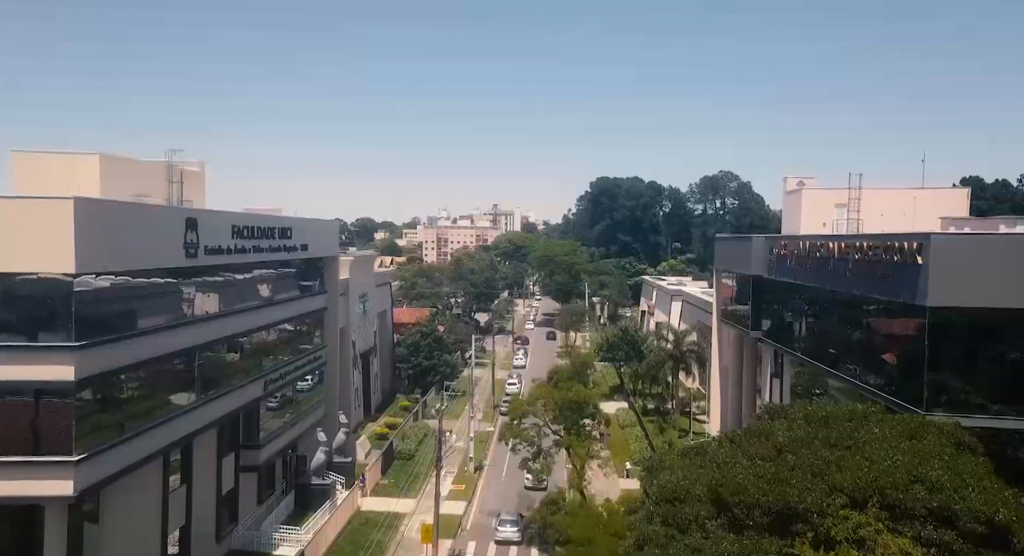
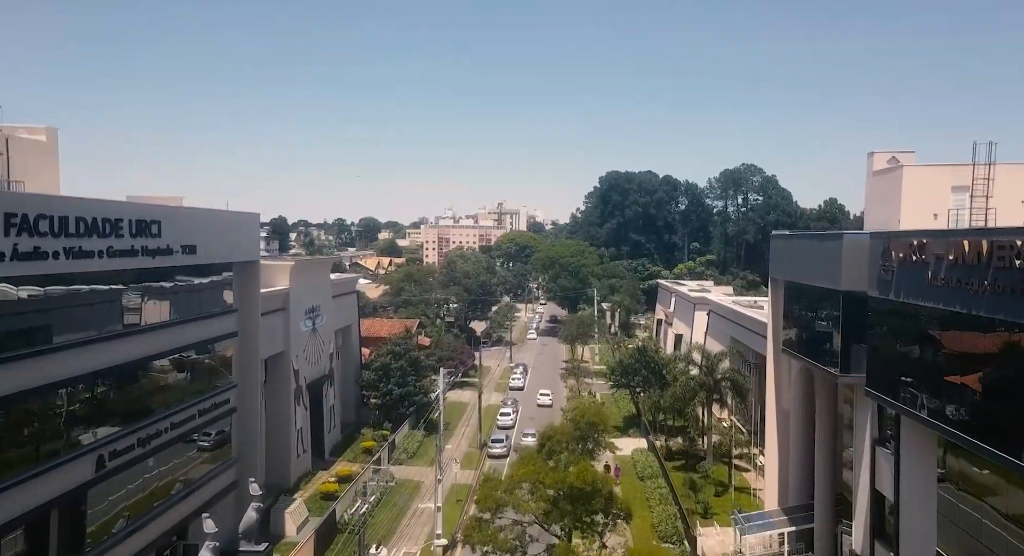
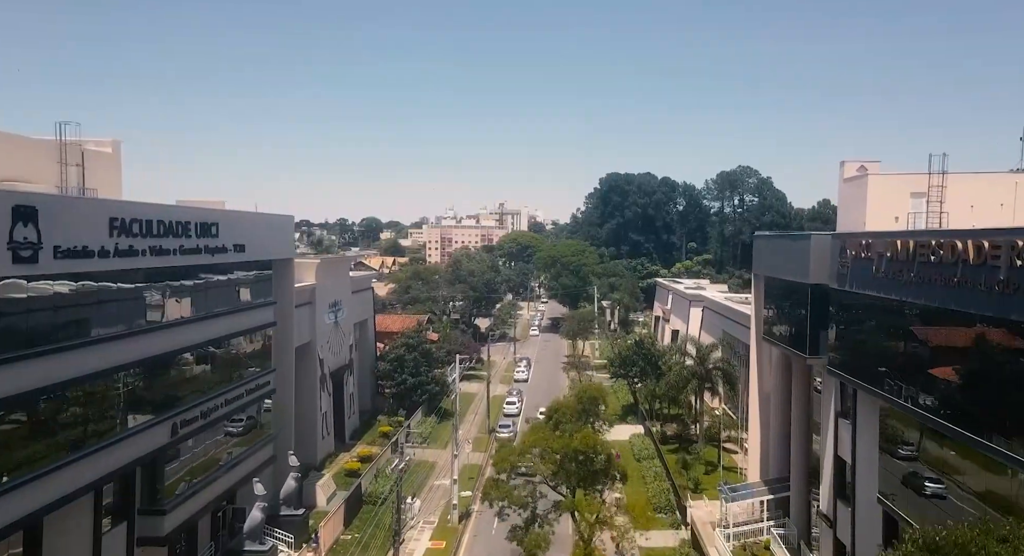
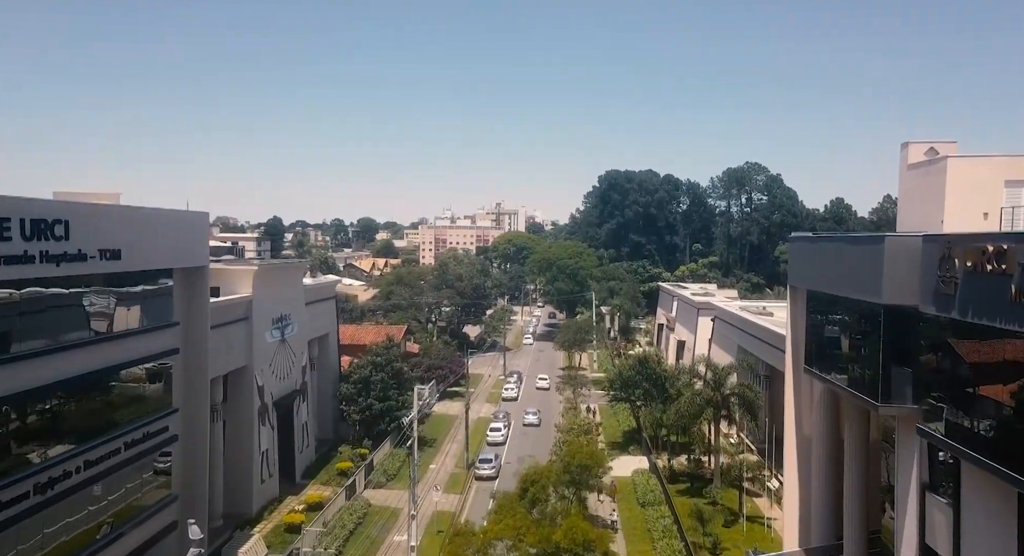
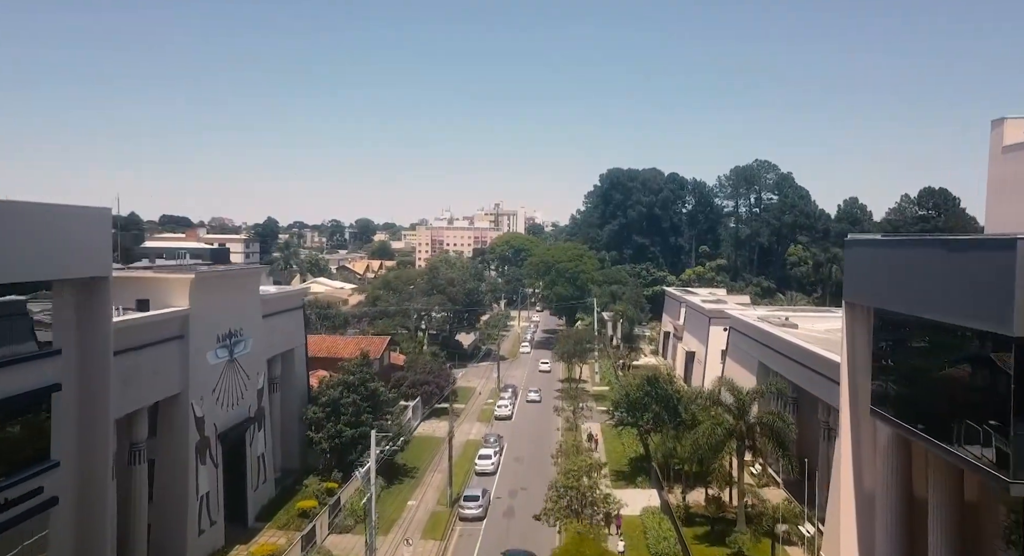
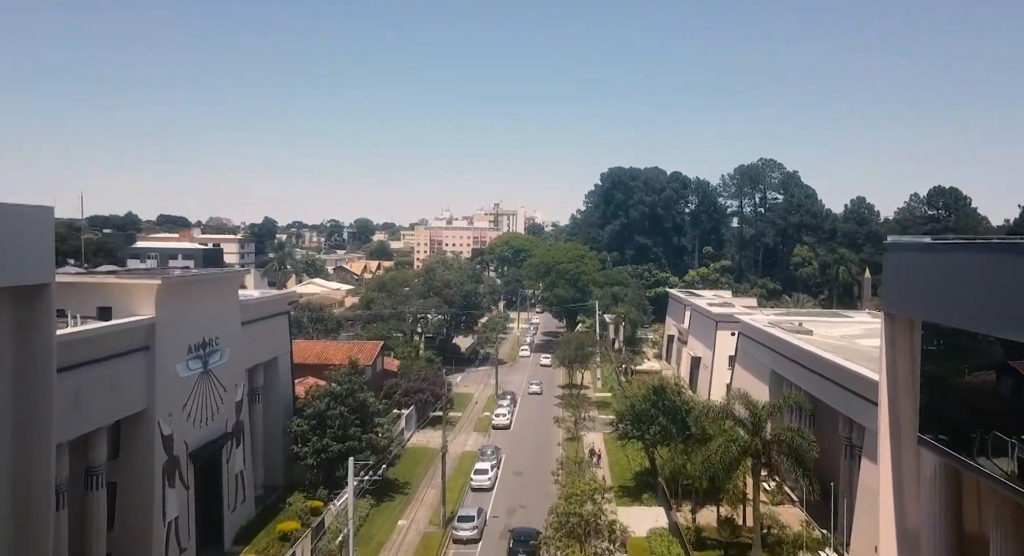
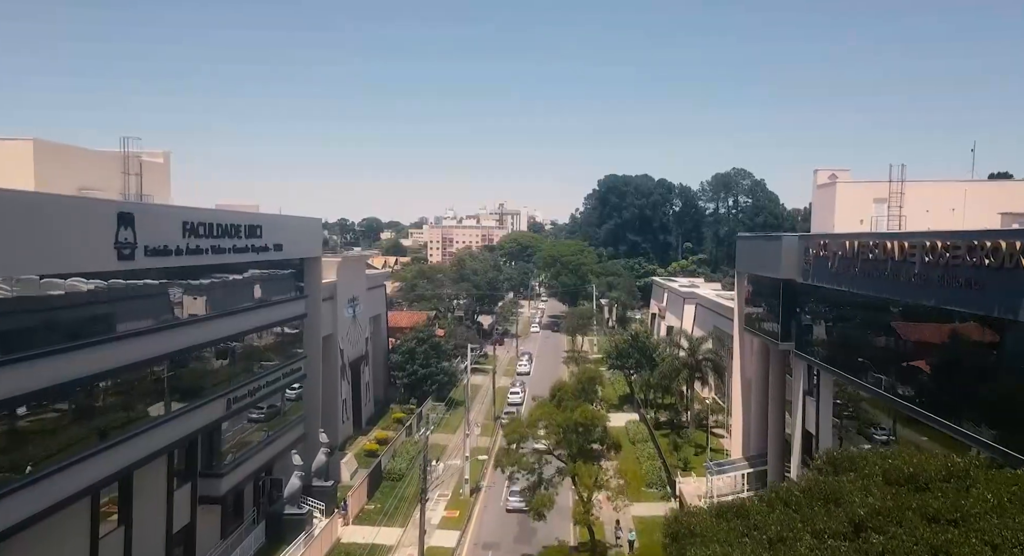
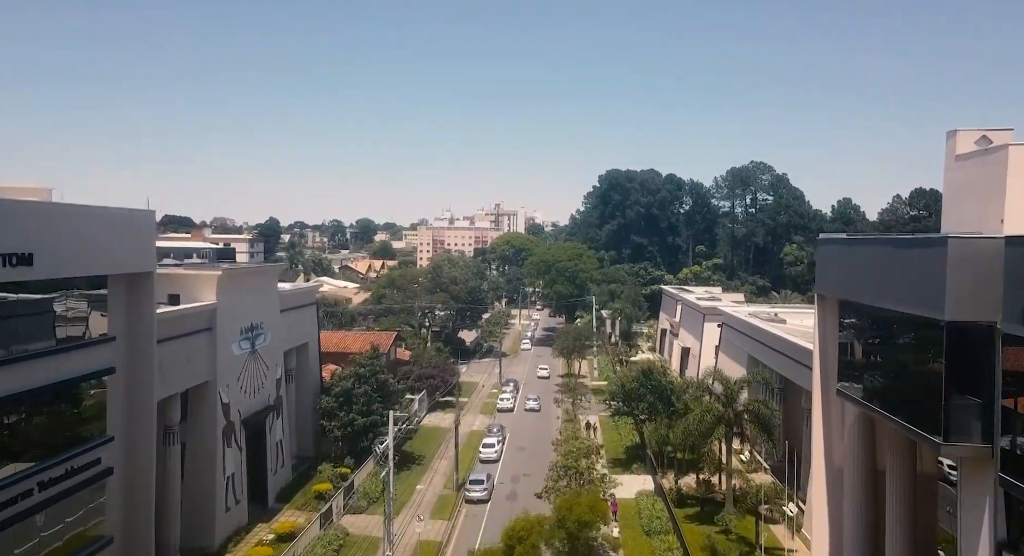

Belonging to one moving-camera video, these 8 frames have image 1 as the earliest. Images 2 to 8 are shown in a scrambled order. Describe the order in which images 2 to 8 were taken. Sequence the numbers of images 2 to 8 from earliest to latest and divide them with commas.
7, 3, 2, 4, 8, 5, 6
